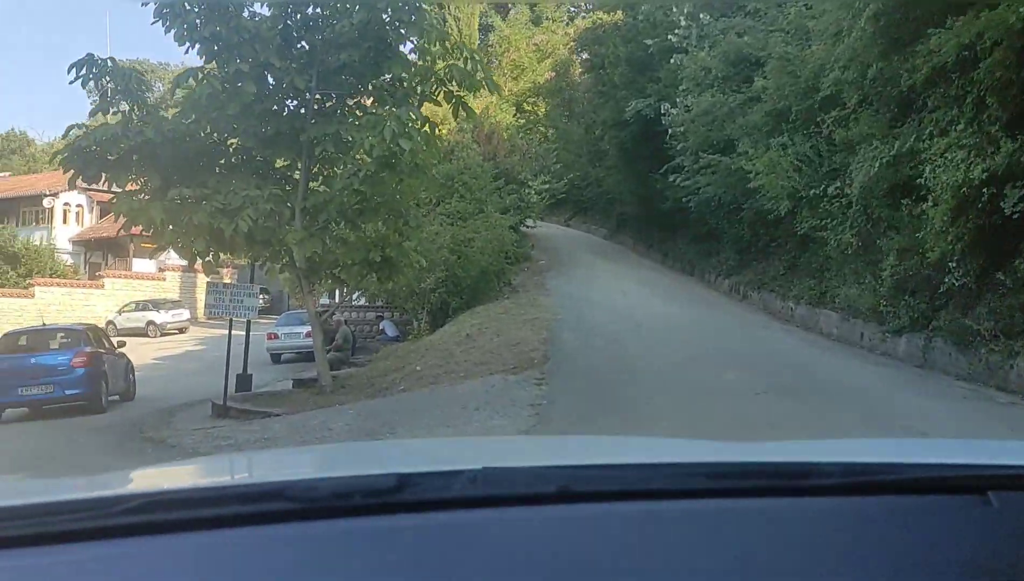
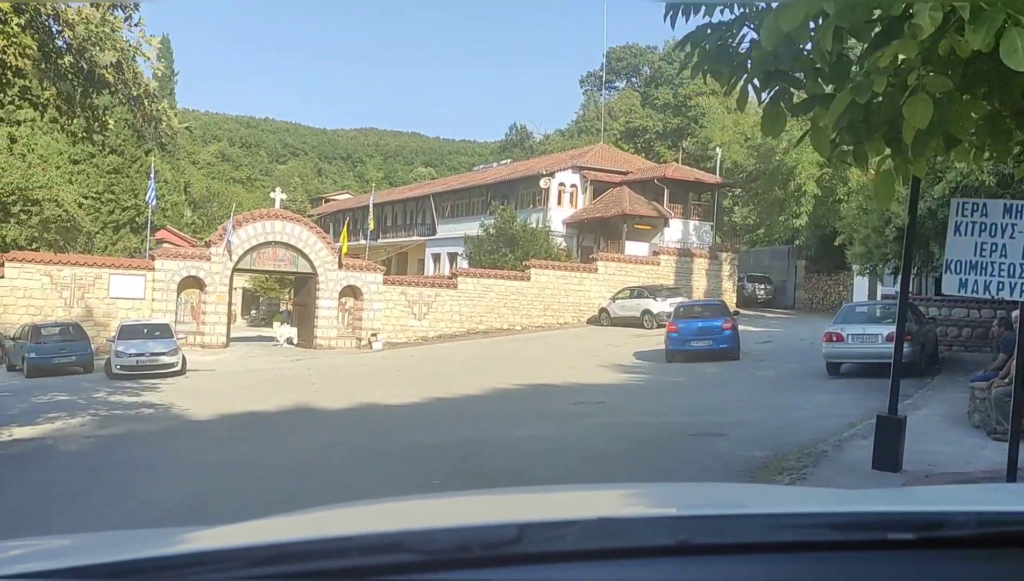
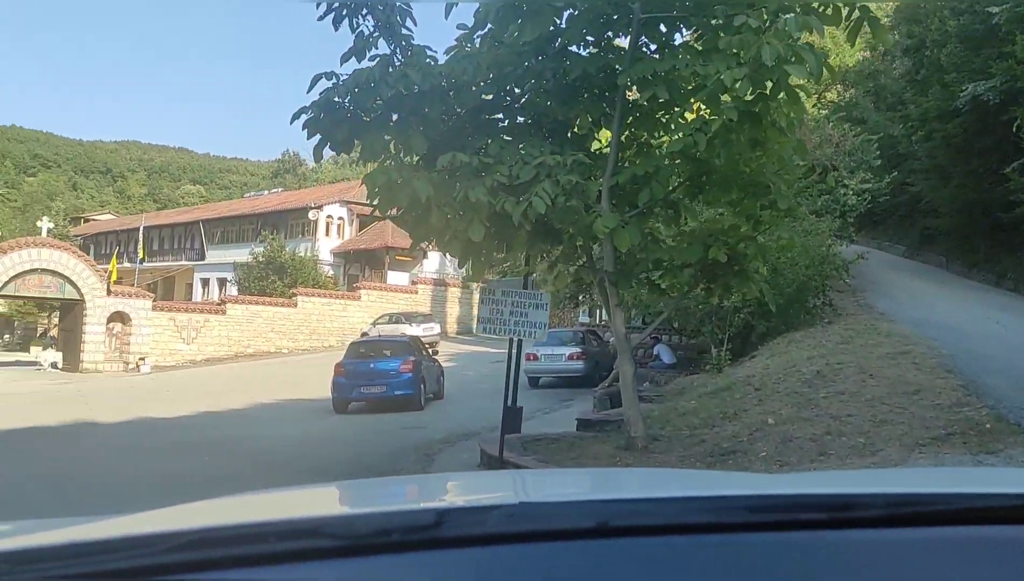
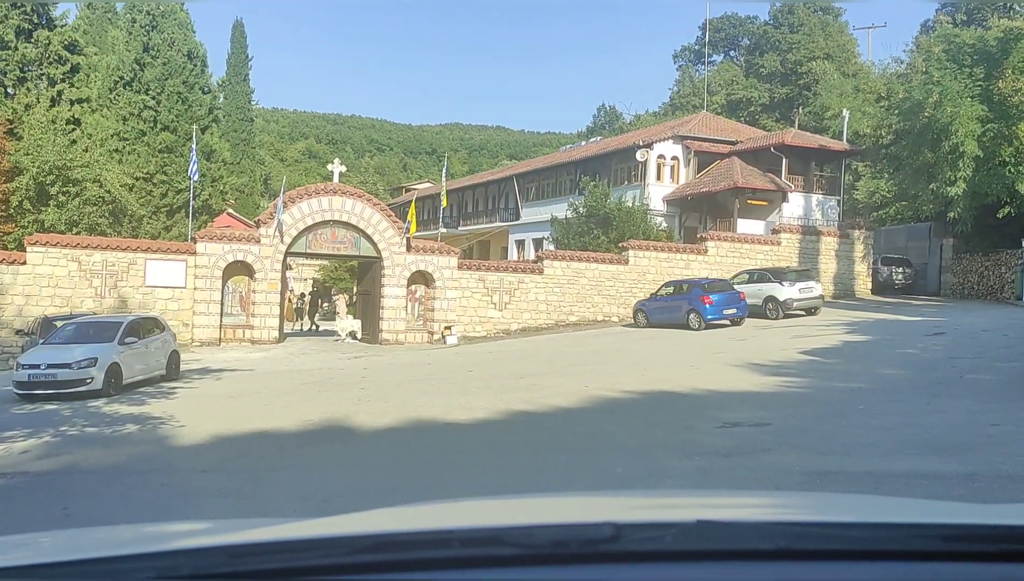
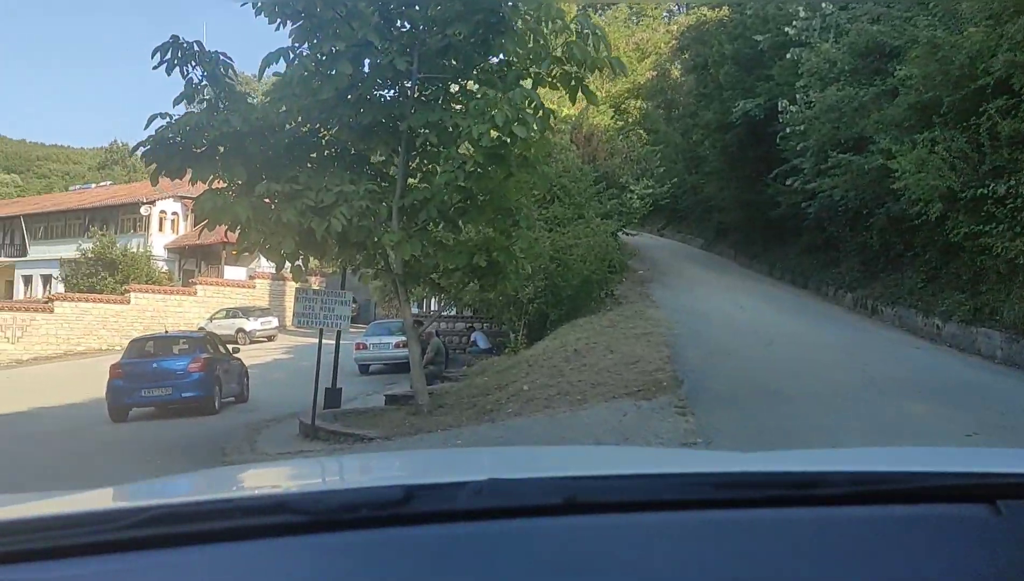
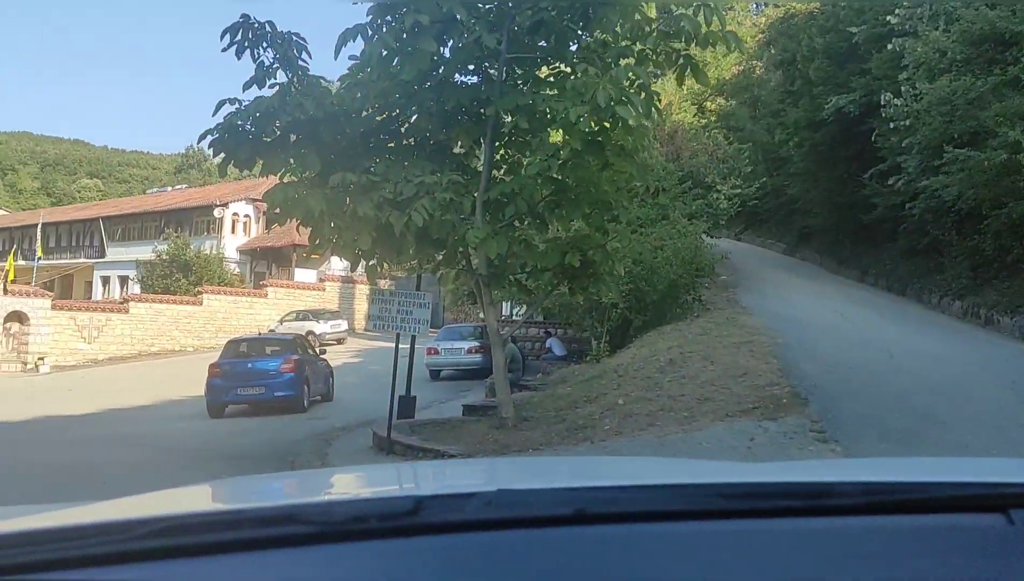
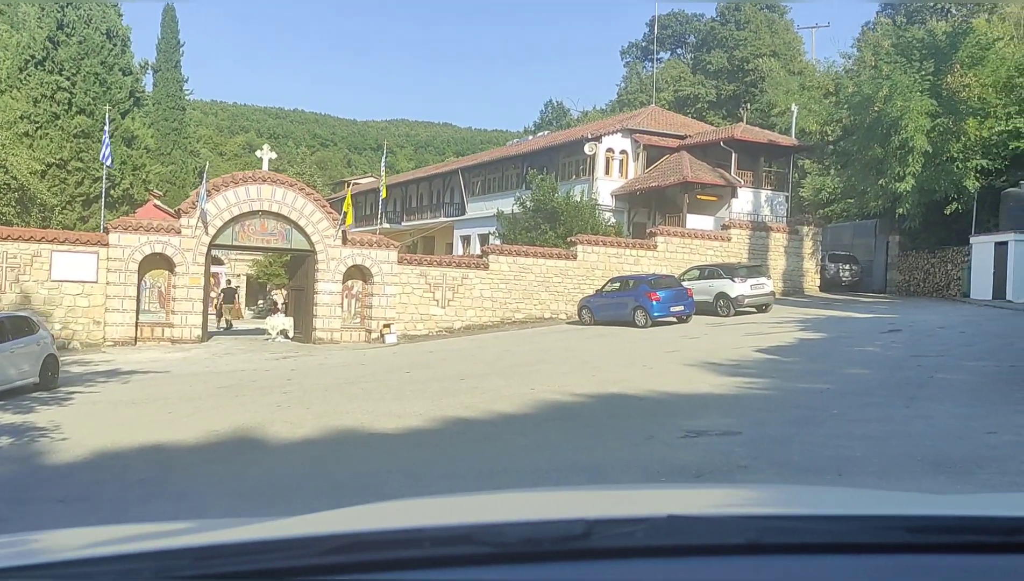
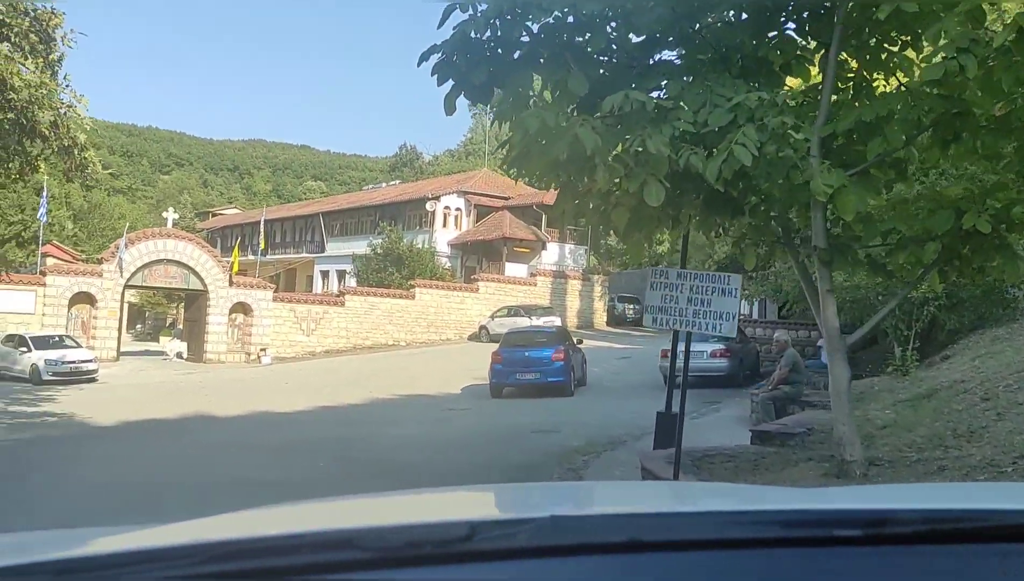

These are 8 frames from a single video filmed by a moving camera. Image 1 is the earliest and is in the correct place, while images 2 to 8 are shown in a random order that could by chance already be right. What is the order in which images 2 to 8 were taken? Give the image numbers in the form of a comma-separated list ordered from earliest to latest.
5, 6, 3, 8, 2, 4, 7
